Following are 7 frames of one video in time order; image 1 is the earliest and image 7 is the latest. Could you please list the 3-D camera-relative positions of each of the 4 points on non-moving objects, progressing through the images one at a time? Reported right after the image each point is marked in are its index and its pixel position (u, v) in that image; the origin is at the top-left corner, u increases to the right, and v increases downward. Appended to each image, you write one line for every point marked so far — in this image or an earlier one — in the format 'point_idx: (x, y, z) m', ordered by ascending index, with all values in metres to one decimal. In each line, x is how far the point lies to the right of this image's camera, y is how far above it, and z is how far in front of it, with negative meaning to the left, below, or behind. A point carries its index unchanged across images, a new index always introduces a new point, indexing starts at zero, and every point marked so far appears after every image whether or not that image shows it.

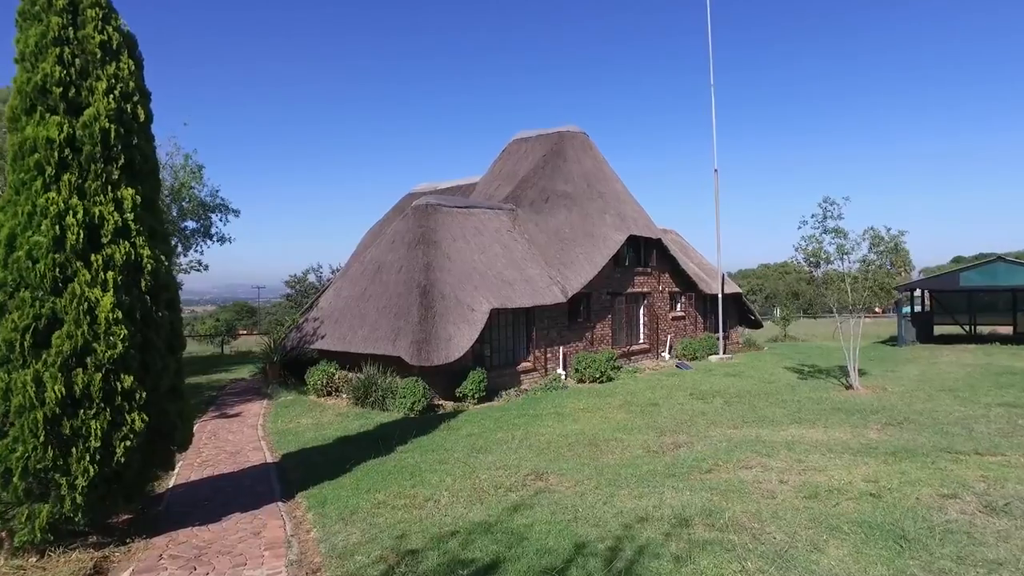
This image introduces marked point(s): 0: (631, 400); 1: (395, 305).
0: (+2.2, -2.1, +14.2) m
1: (-2.3, -0.4, +15.3) m
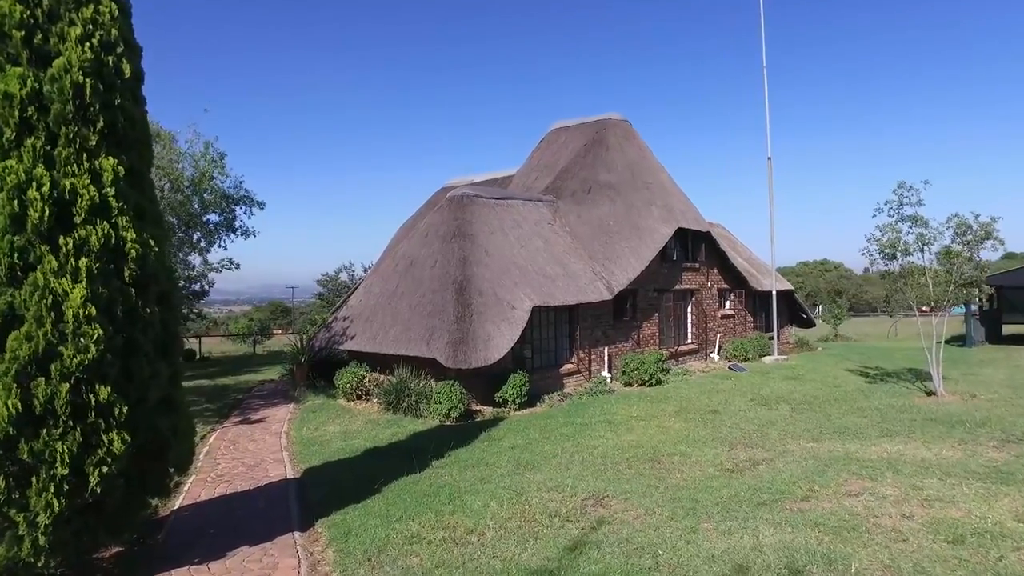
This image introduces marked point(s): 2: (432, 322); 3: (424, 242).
0: (+2.9, -2.0, +13.0) m
1: (-1.5, -0.3, +14.3) m
2: (-1.4, -0.6, +13.8) m
3: (-1.8, +1.0, +16.3) m
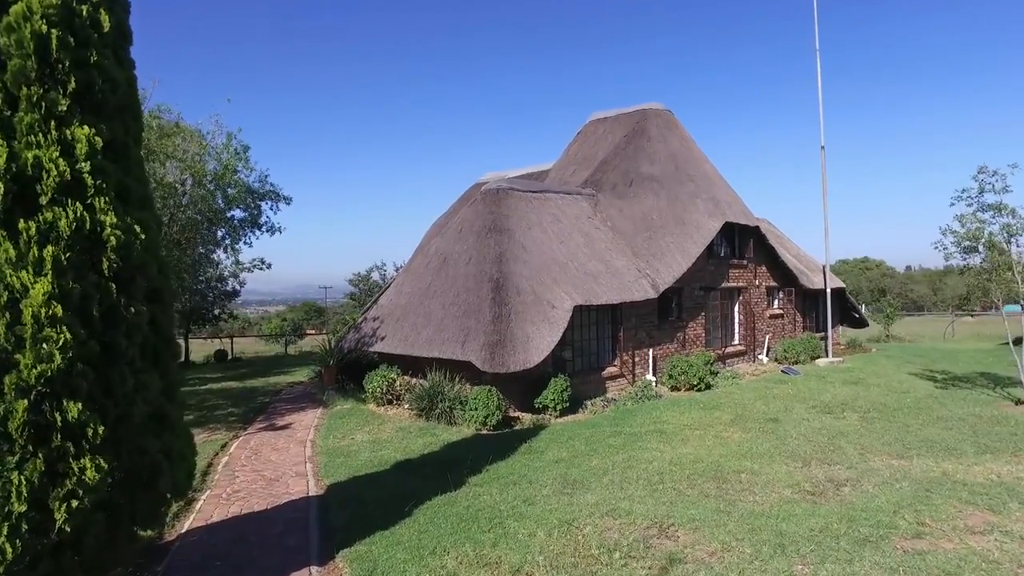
0: (+3.6, -1.9, +11.9) m
1: (-0.8, -0.3, +13.4) m
2: (-0.7, -0.6, +12.9) m
3: (-1.1, +1.0, +15.5) m
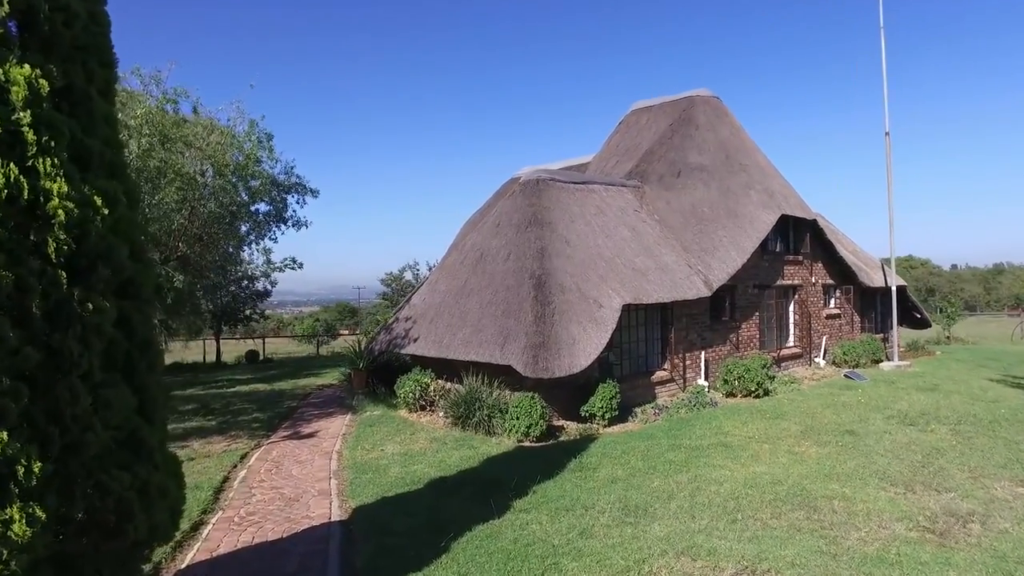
0: (+4.2, -1.9, +10.7) m
1: (-0.1, -0.2, +12.4) m
2: (-0.1, -0.5, +11.9) m
3: (-0.3, +1.0, +14.5) m
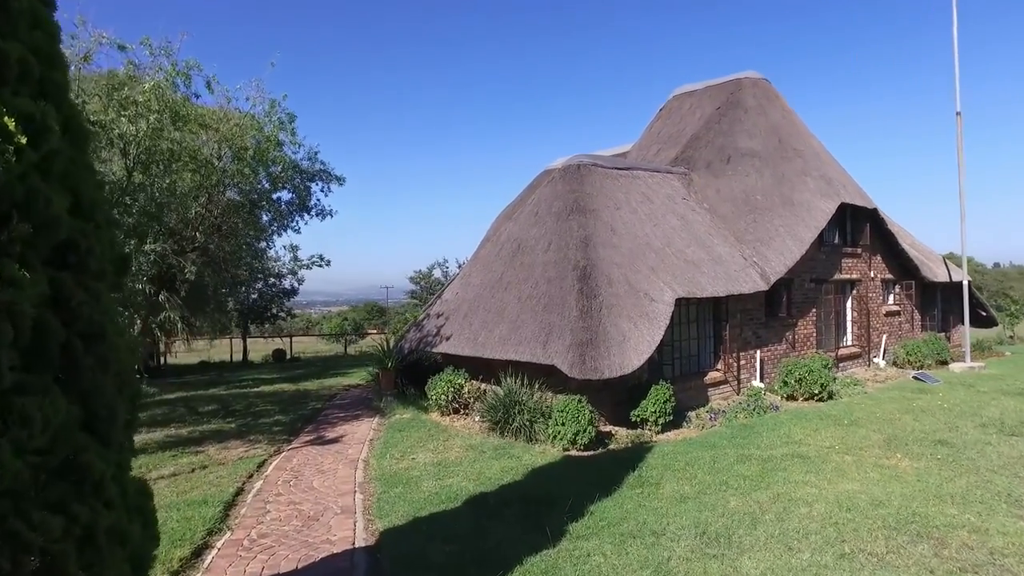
0: (+4.7, -1.8, +9.5) m
1: (+0.5, -0.1, +11.3) m
2: (+0.5, -0.4, +10.8) m
3: (+0.4, +1.1, +13.4) m
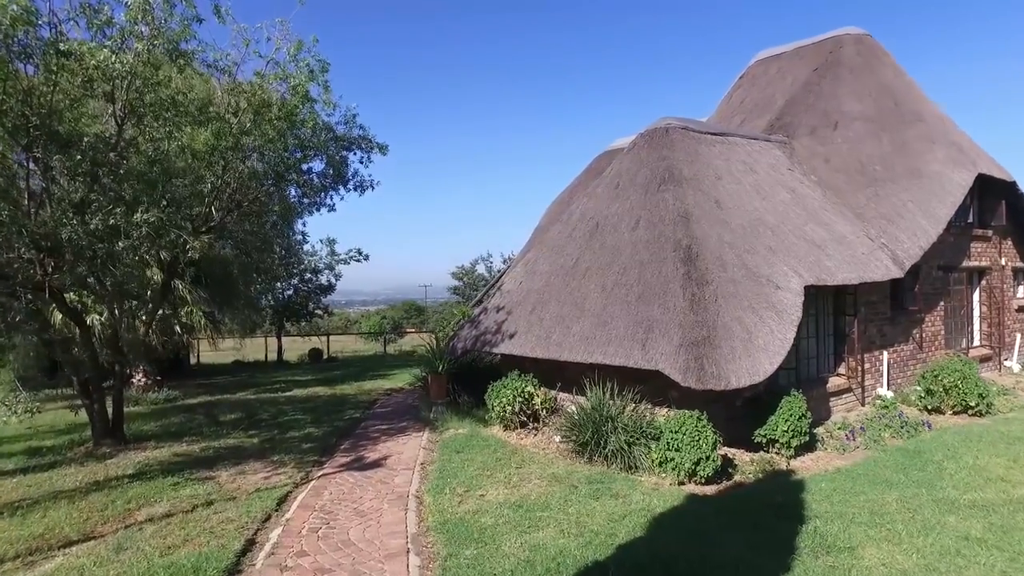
0: (+5.6, -1.6, +7.0) m
1: (+1.4, +0.1, +9.0) m
2: (+1.5, -0.3, +8.5) m
3: (+1.5, +1.3, +11.1) m
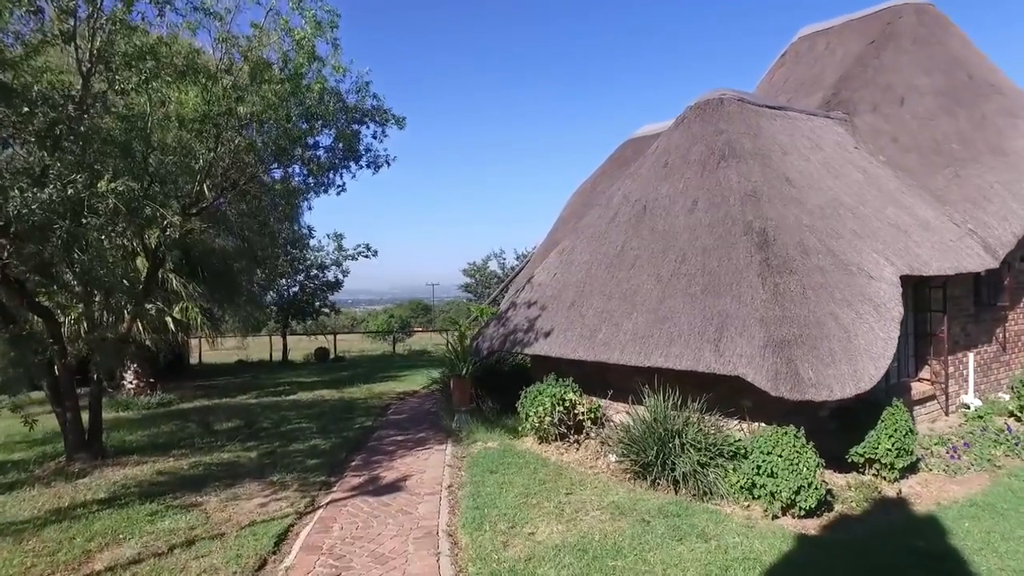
0: (+6.0, -1.5, +5.6) m
1: (+1.9, +0.2, +7.6) m
2: (+1.9, -0.2, +7.1) m
3: (+1.9, +1.4, +9.7) m
